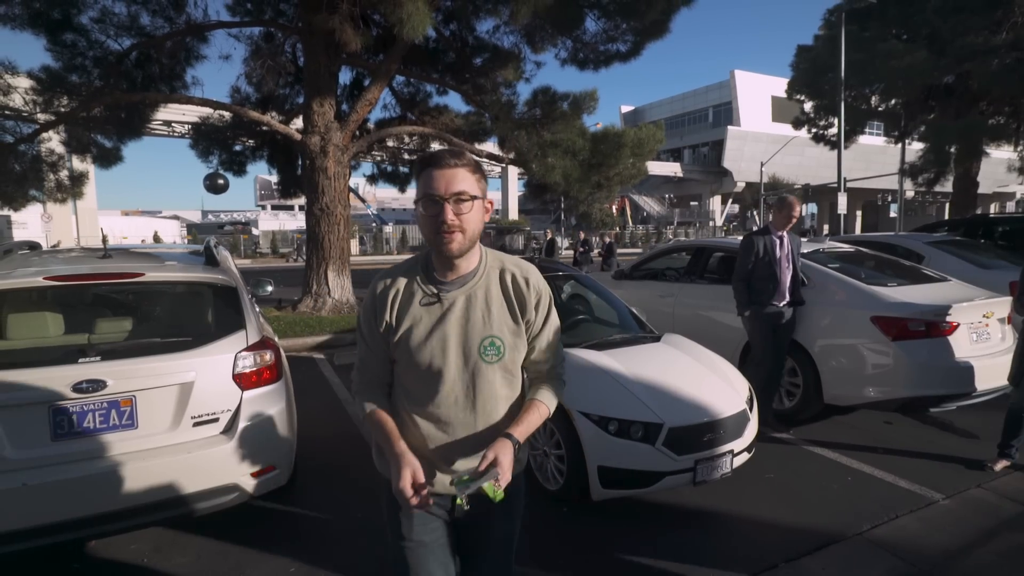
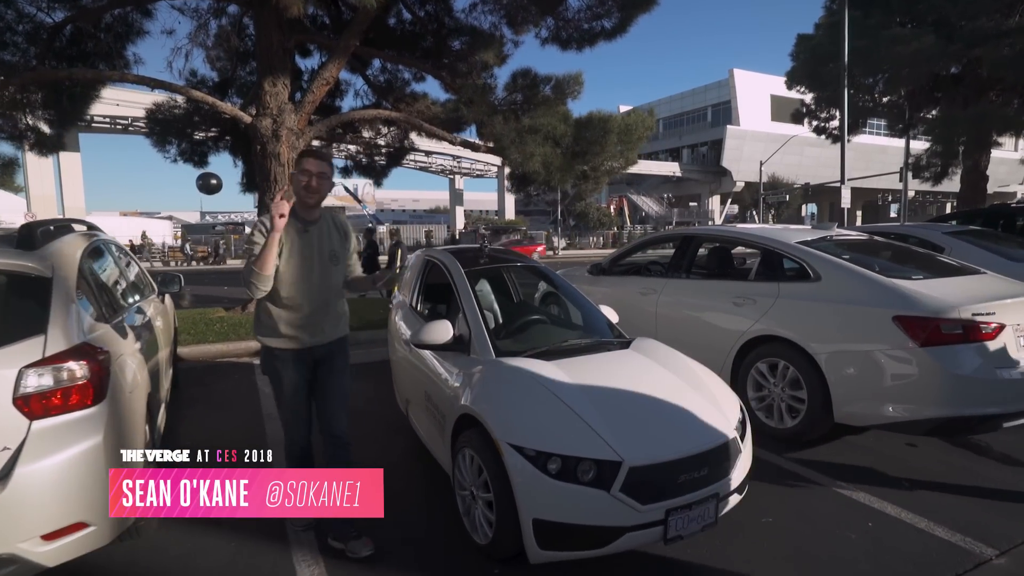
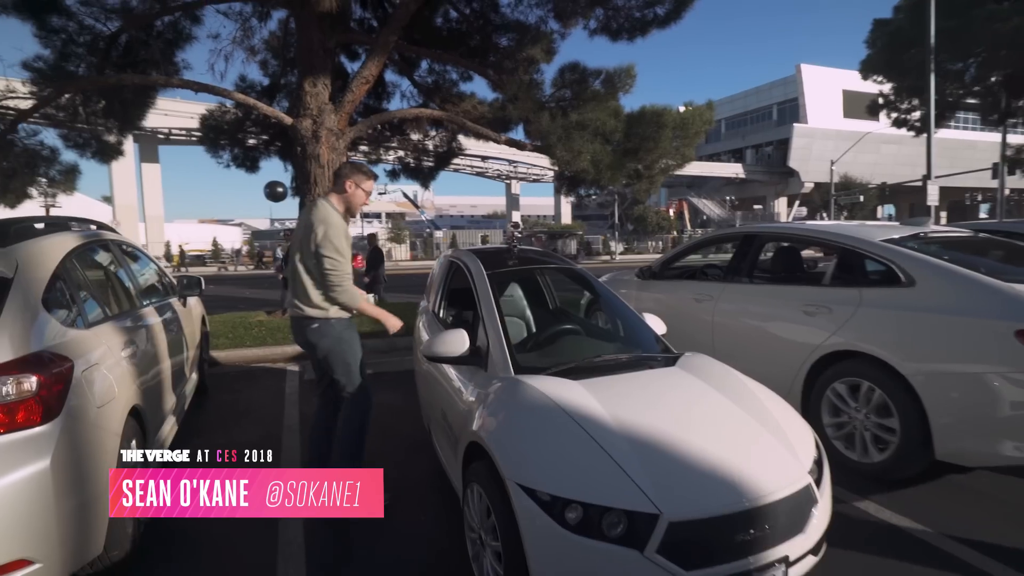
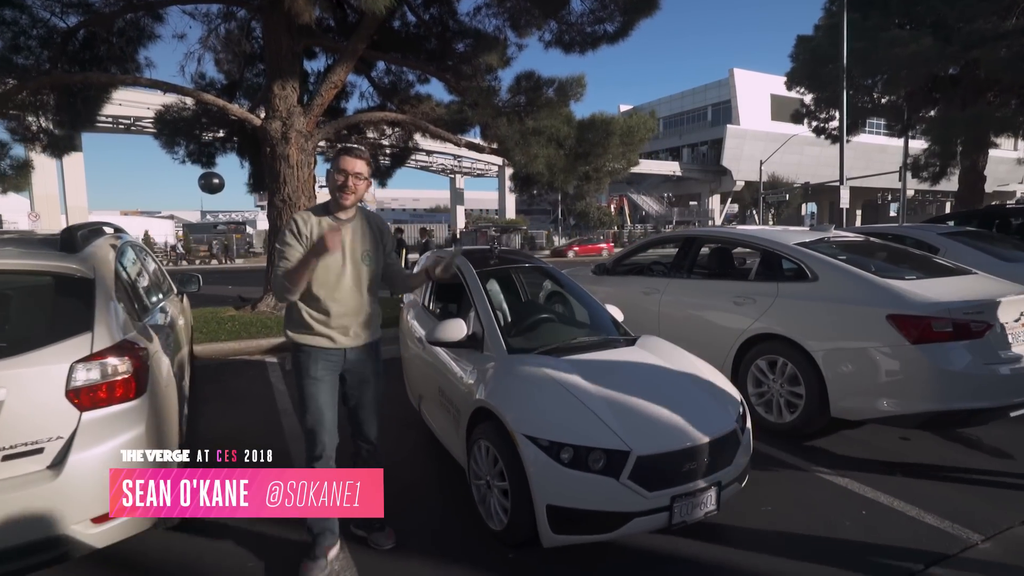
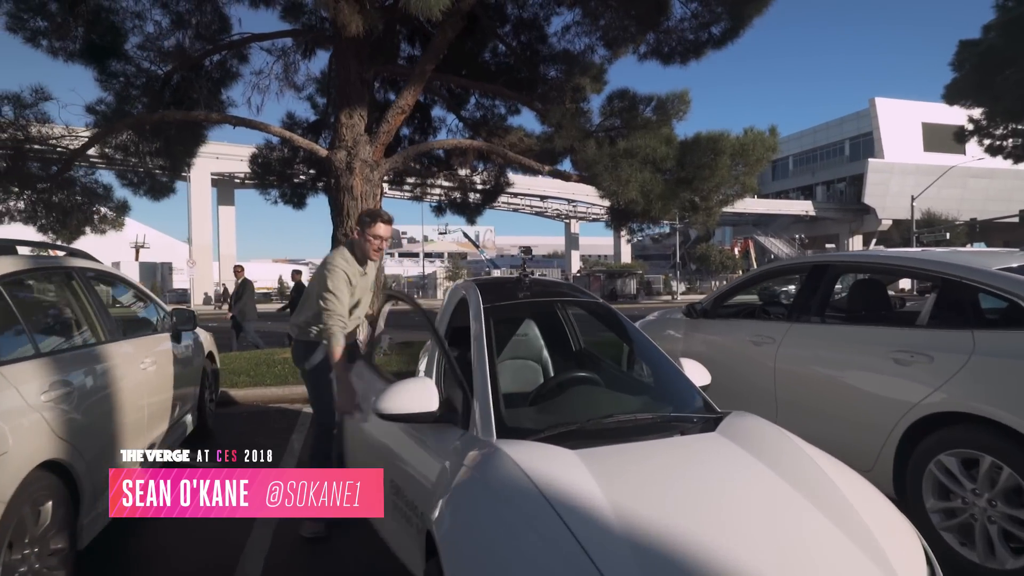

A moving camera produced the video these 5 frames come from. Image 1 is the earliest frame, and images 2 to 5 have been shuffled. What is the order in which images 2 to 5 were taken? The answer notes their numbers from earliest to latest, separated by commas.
4, 2, 3, 5
